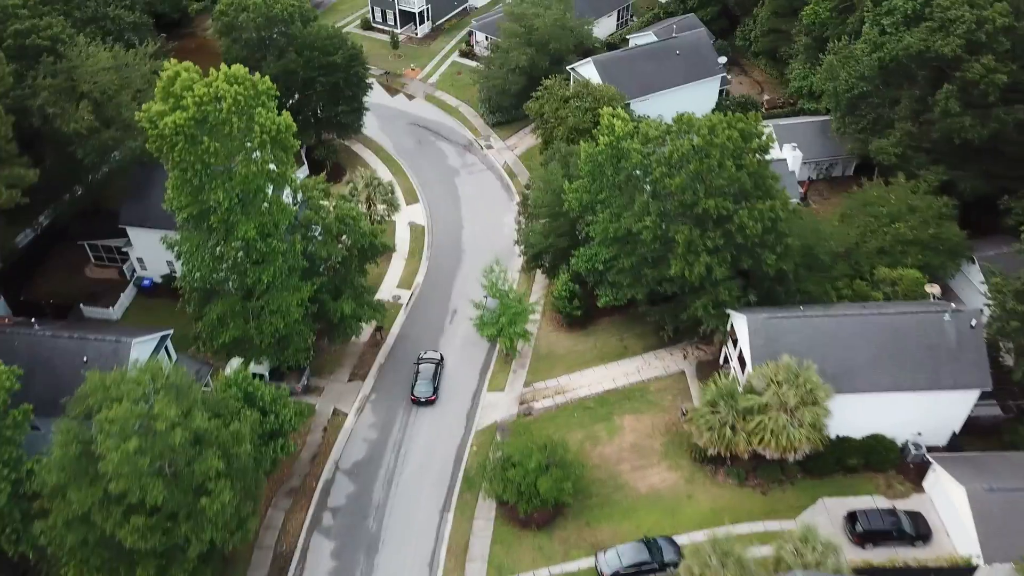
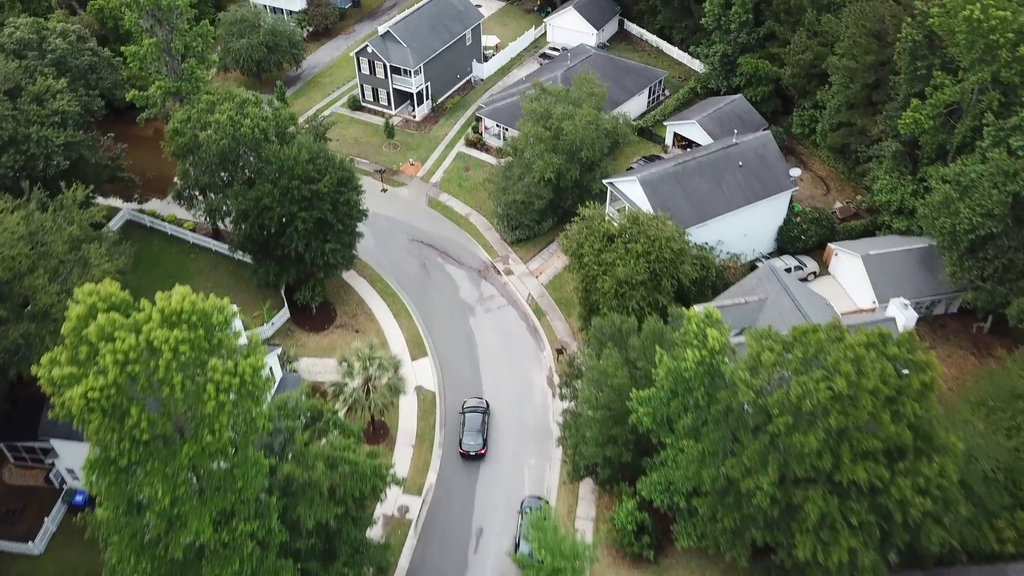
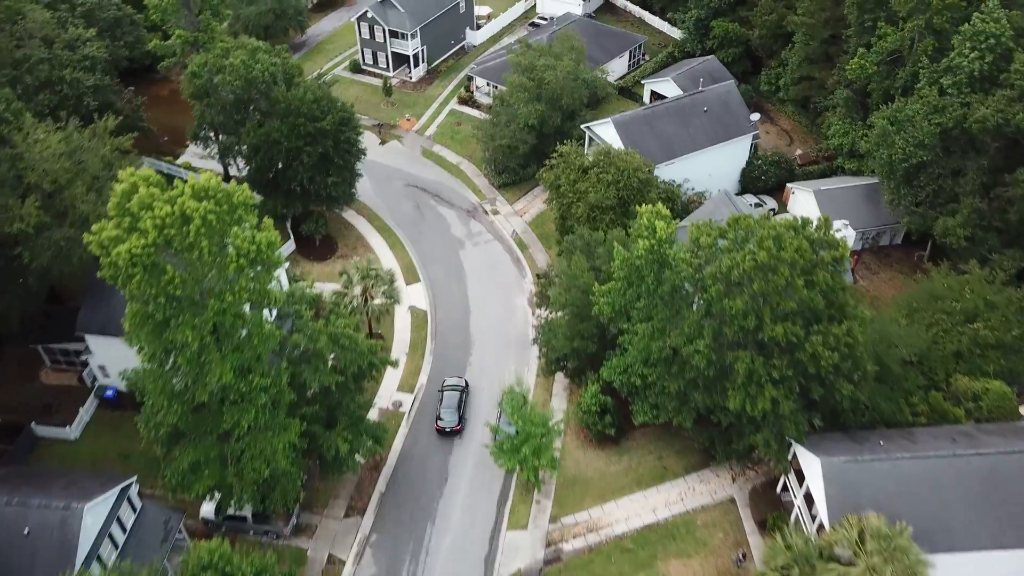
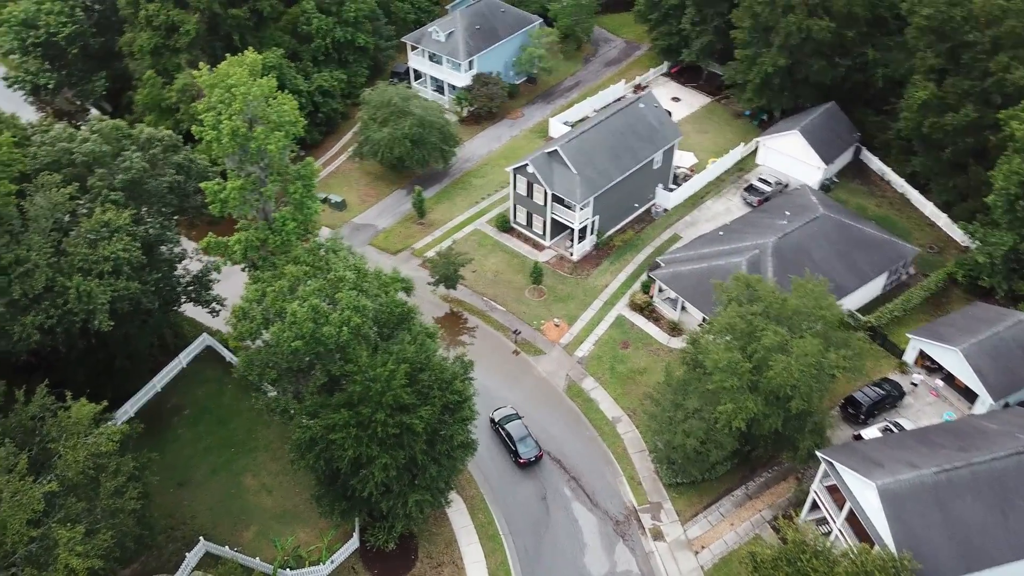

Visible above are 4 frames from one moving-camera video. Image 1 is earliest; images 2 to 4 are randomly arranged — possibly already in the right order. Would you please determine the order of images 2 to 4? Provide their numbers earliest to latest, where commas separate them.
3, 2, 4
